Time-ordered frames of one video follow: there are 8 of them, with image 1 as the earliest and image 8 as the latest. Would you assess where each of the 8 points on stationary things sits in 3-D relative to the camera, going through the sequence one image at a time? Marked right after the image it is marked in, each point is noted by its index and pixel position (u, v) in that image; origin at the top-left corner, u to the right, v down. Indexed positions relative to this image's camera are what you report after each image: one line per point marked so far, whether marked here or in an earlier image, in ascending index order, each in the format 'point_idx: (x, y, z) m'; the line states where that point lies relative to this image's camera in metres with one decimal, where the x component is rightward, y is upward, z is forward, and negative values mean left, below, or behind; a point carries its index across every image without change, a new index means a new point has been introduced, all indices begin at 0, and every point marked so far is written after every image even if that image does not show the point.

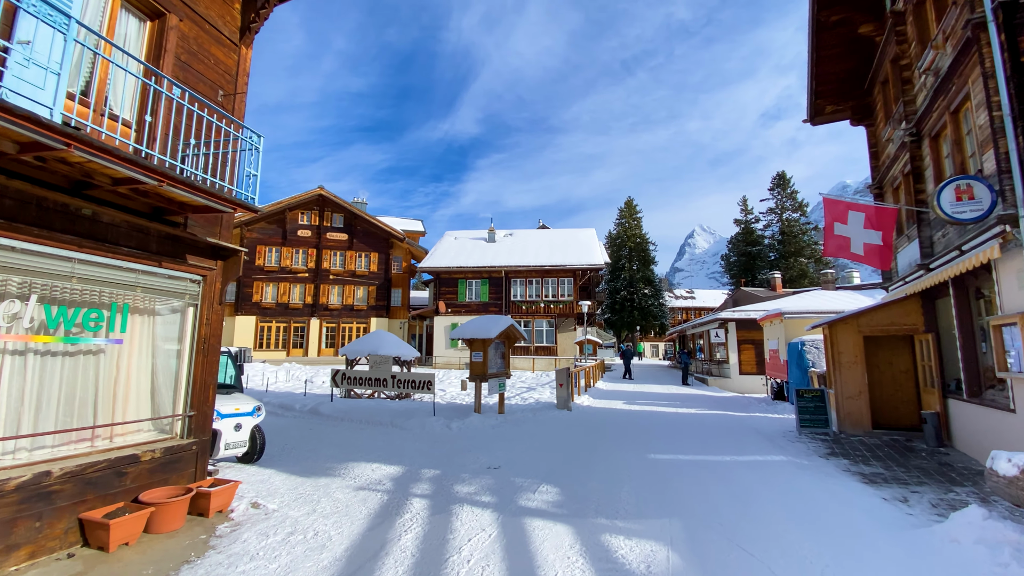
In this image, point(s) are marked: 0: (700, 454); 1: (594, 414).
0: (+3.9, -3.4, +9.6) m
1: (+2.6, -4.1, +14.9) m
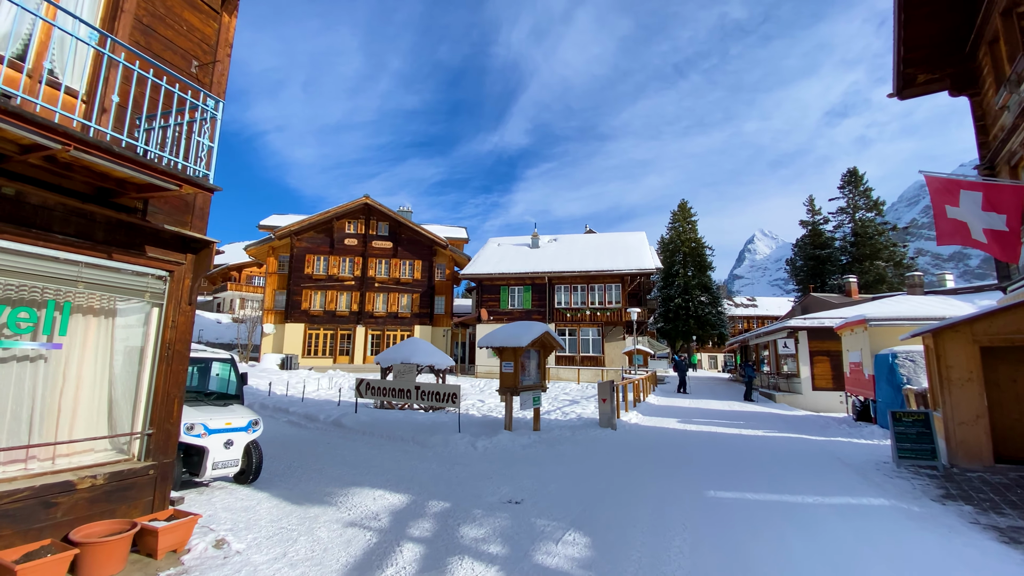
0: (+4.4, -3.4, +7.8) m
1: (+3.7, -4.2, +13.2) m
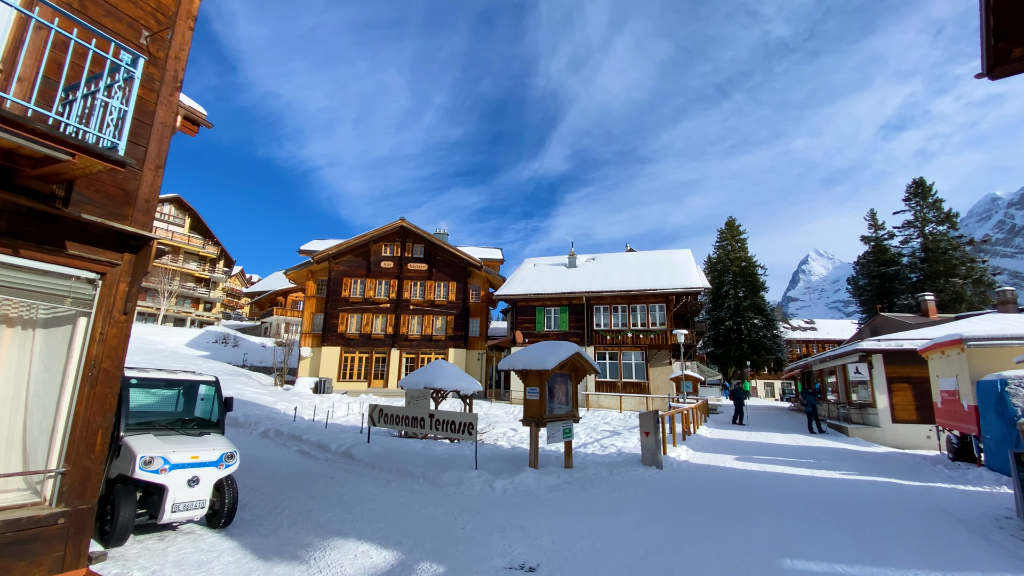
0: (+4.6, -3.5, +5.9) m
1: (+4.4, -4.5, +11.3) m
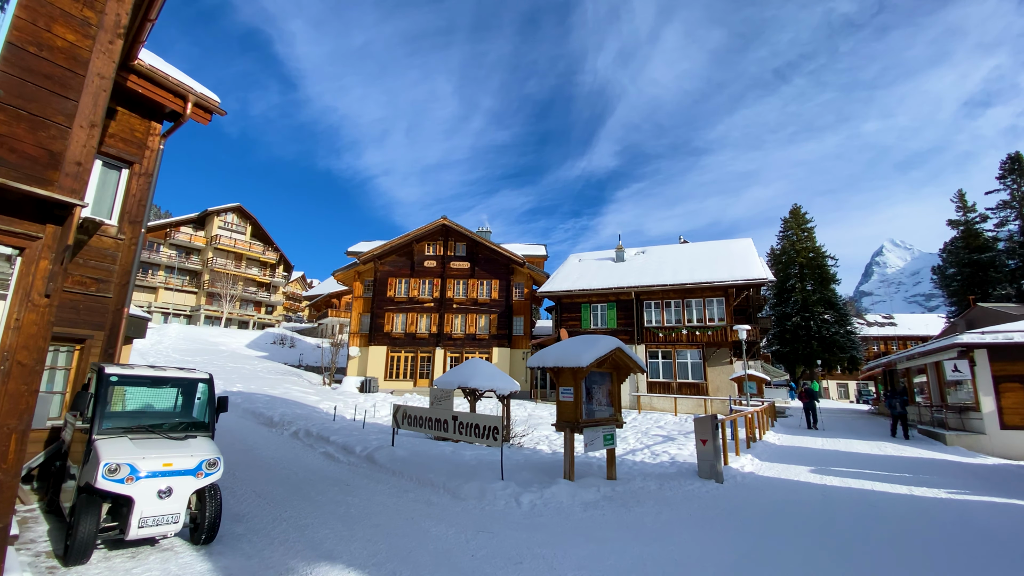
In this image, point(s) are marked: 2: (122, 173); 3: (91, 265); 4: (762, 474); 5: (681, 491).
0: (+4.7, -3.1, +4.3) m
1: (+5.2, -4.2, +9.6) m
2: (-7.7, +2.3, +9.3) m
3: (-7.7, +0.4, +8.6) m
4: (+5.9, -4.4, +11.1) m
5: (+3.3, -3.9, +9.1) m
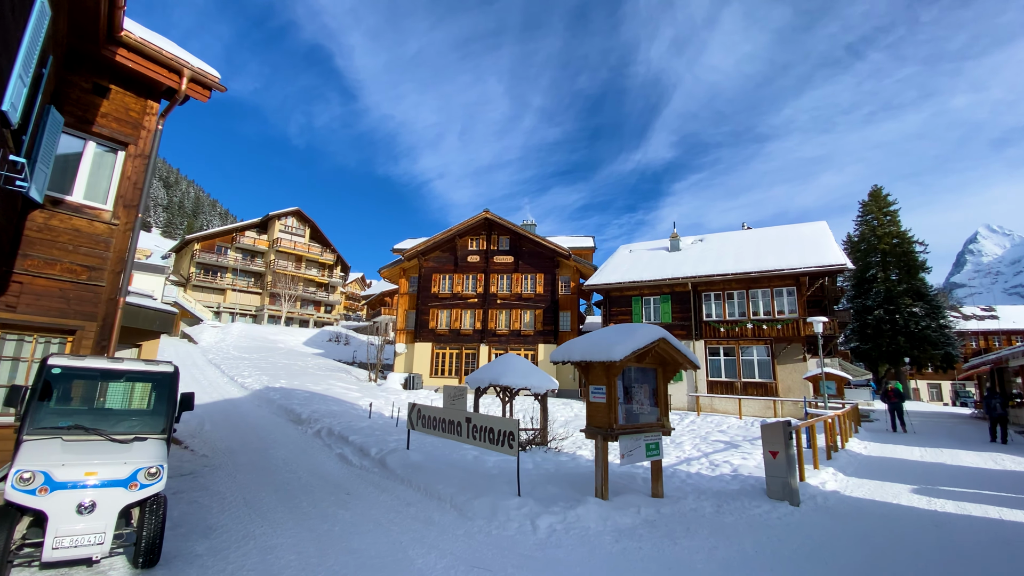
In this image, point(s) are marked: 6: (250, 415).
0: (+4.5, -2.7, +2.4) m
1: (+5.6, -3.8, +7.6) m
2: (-7.3, +2.5, +8.8) m
3: (-7.4, +0.6, +8.1) m
4: (+6.5, -3.9, +9.1) m
5: (+3.6, -3.6, +7.4) m
6: (-8.6, -4.2, +15.5) m
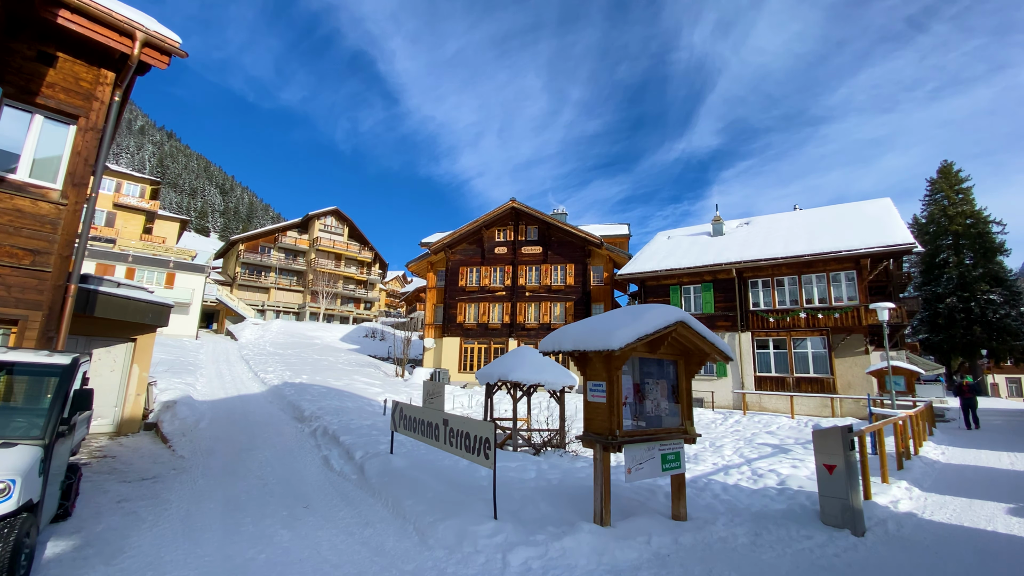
0: (+3.8, -2.4, +0.6) m
1: (+5.3, -3.3, +5.8) m
2: (-7.5, +2.7, +8.0) m
3: (-7.6, +0.8, +7.4) m
4: (+6.4, -3.4, +7.1) m
5: (+3.4, -3.1, +5.7) m
6: (-8.1, -3.9, +14.9) m
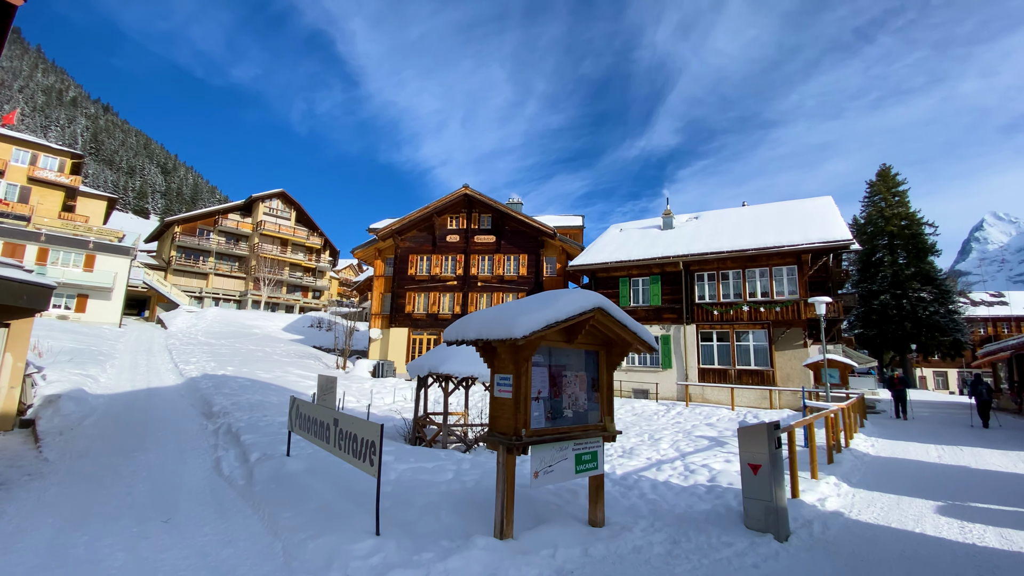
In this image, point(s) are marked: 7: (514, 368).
0: (+3.0, -2.3, +0.2) m
1: (+4.1, -3.2, +5.5) m
2: (-8.8, +3.1, +6.5) m
3: (-8.9, +1.2, +5.9) m
4: (+5.0, -3.3, +6.9) m
5: (+2.2, -3.0, +5.2) m
6: (-10.0, -3.4, +13.5) m
7: (+0.1, -0.9, +5.2) m
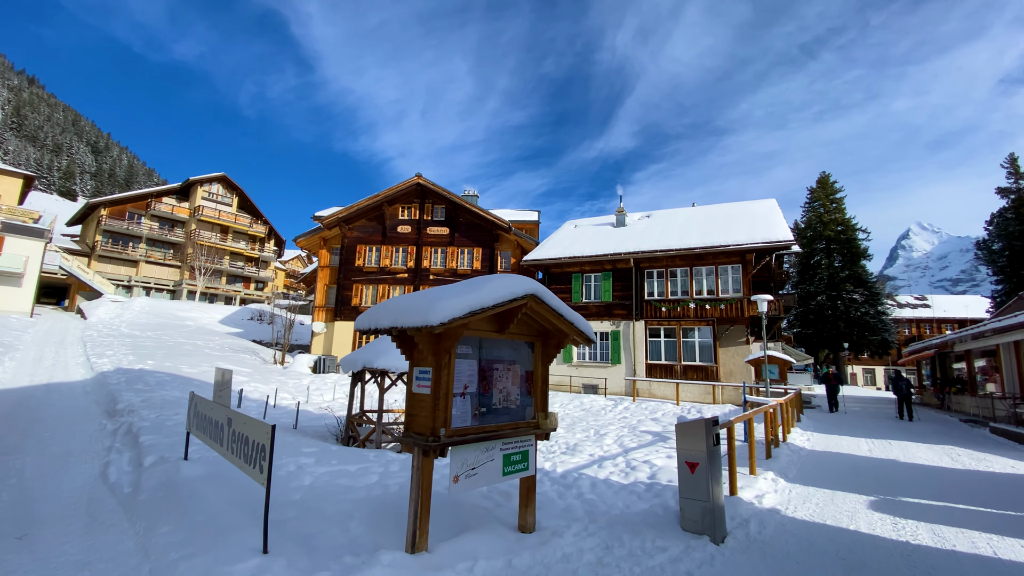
0: (+2.6, -2.2, -0.1) m
1: (+3.2, -3.1, +5.3) m
2: (-9.6, +3.4, +5.1) m
3: (-9.6, +1.6, +4.5) m
4: (+4.0, -3.2, +6.8) m
5: (+1.4, -2.8, +4.9) m
6: (-11.6, -3.0, +12.0) m
7: (-0.7, -0.7, +4.7) m
